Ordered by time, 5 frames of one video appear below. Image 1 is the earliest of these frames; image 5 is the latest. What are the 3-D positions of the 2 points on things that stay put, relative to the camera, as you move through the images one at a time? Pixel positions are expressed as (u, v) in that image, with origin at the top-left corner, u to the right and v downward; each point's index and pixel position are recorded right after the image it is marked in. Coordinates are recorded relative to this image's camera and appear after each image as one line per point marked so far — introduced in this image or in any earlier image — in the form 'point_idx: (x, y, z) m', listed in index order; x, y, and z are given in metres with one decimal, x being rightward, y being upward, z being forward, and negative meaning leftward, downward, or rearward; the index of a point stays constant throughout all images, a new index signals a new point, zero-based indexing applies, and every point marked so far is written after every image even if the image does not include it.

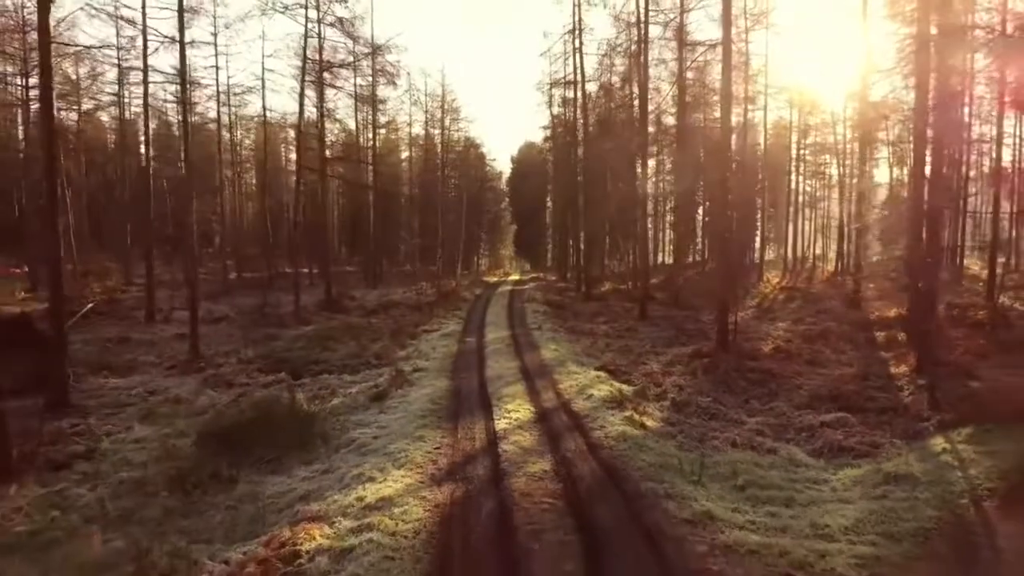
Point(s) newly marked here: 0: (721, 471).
0: (+2.4, -2.1, +8.2) m
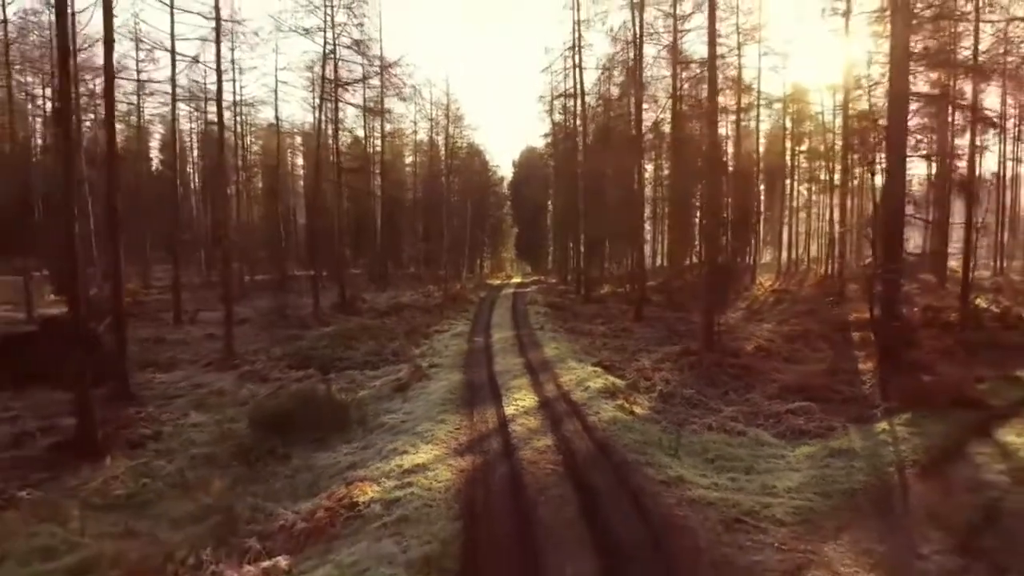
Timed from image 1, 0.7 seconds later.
0: (+2.5, -2.1, +9.8) m
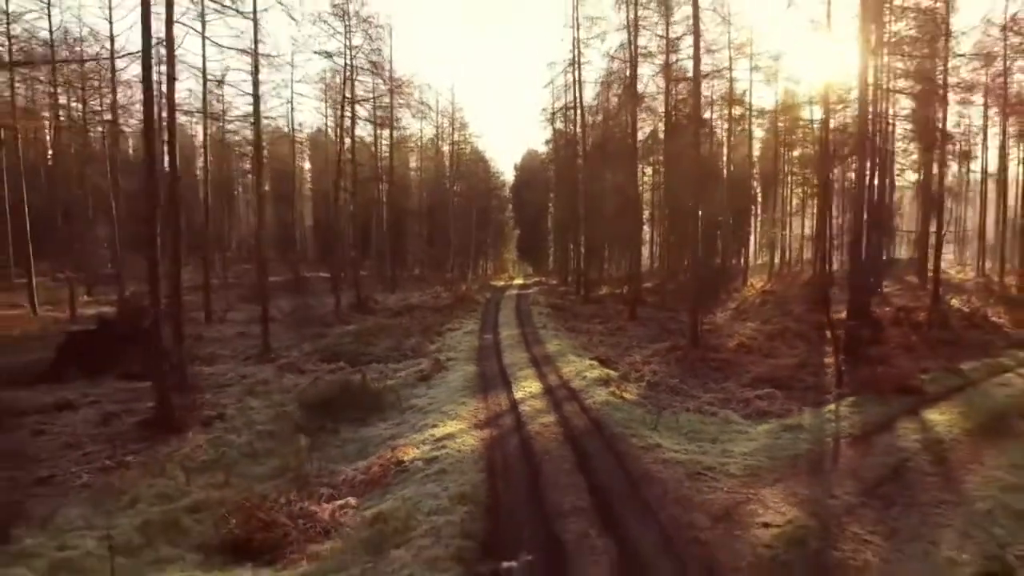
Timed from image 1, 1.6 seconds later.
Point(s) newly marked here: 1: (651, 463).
0: (+2.6, -2.2, +11.9) m
1: (+1.8, -2.3, +9.4) m
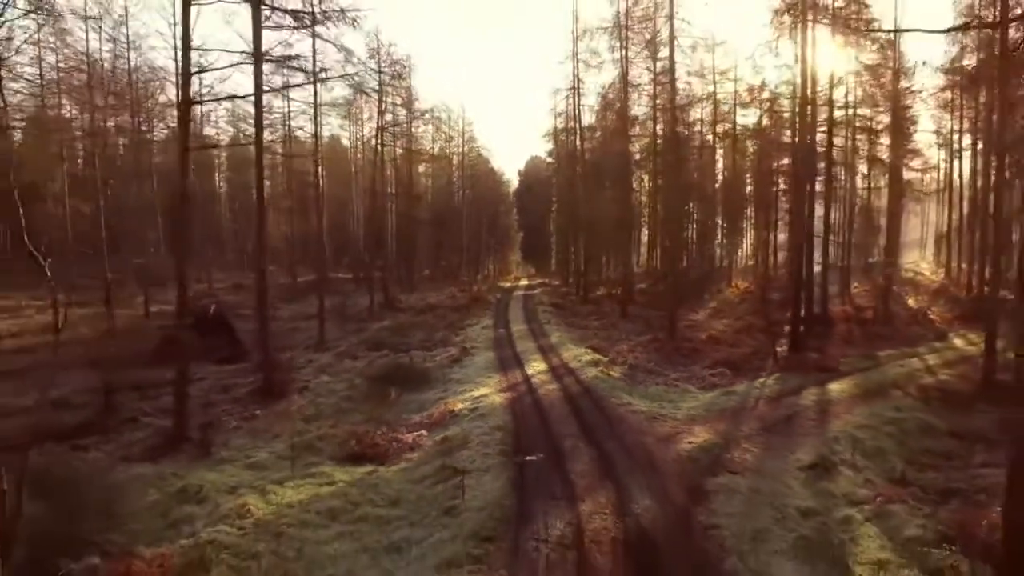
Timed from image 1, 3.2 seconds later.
0: (+2.9, -2.3, +16.3) m
1: (+2.1, -2.4, +13.8) m
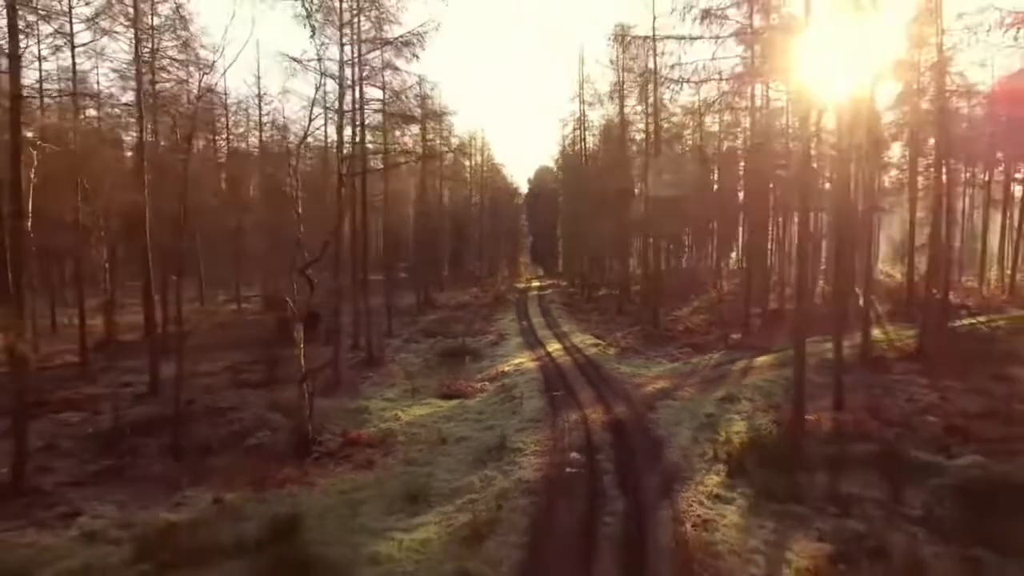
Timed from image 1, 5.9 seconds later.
0: (+3.8, -2.4, +23.8) m
1: (+2.9, -2.5, +21.3) m
